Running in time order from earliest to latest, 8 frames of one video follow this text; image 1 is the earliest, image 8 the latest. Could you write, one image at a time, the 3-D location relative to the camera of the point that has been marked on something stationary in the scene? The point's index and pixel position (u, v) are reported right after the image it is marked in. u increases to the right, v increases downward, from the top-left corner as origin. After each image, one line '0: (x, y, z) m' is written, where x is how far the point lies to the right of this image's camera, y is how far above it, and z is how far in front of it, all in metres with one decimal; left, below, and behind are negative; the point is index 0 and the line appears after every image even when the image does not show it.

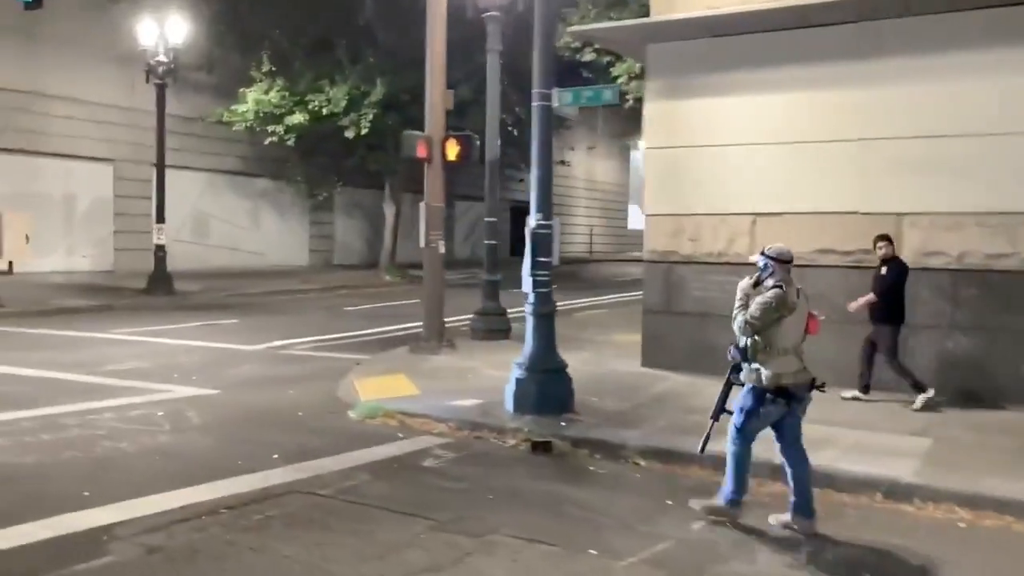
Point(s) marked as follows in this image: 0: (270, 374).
0: (-3.9, -1.4, +14.8) m
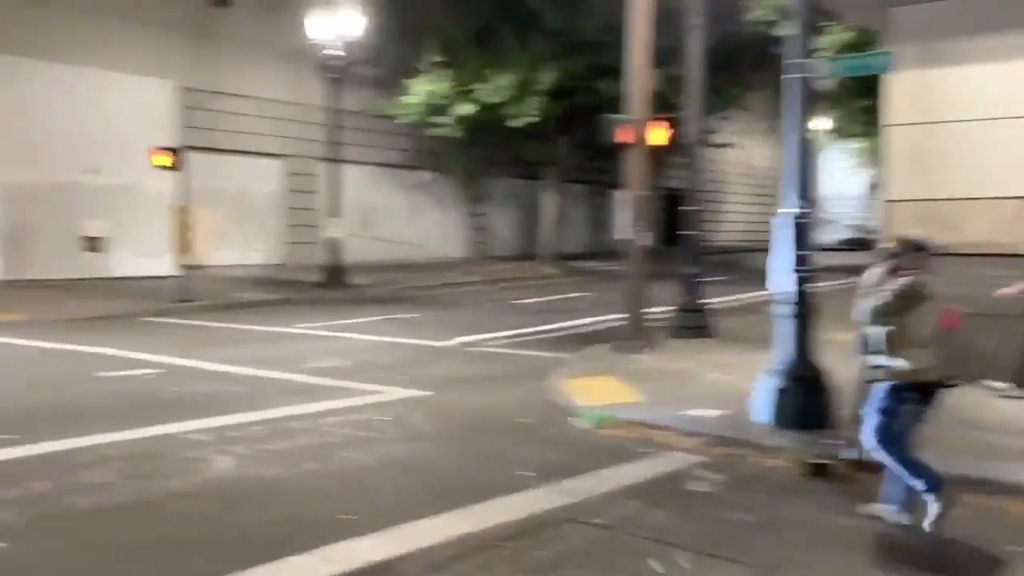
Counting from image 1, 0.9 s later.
0: (-0.6, -1.3, +14.1) m
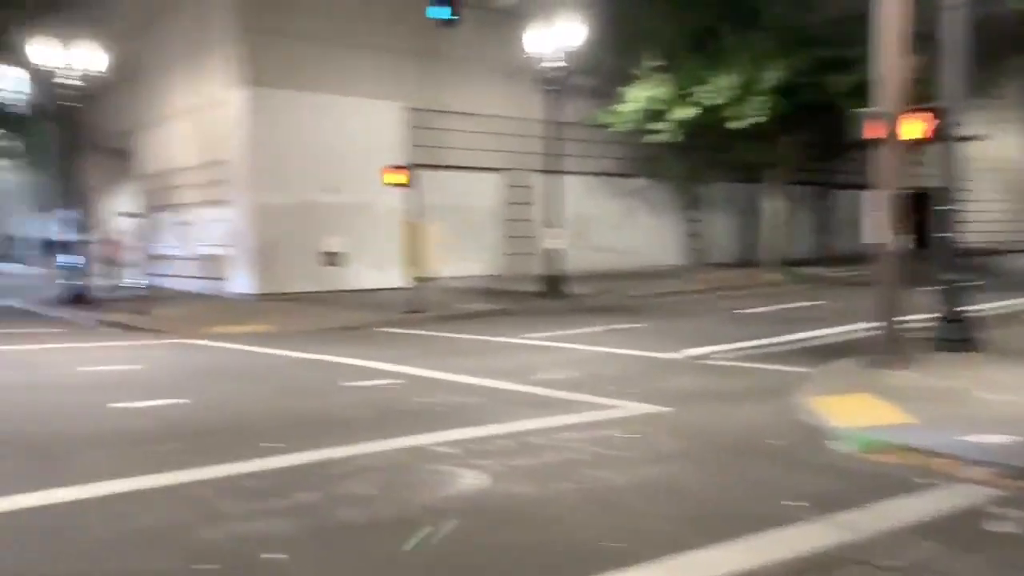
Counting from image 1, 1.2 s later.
0: (+2.9, -1.5, +13.5) m
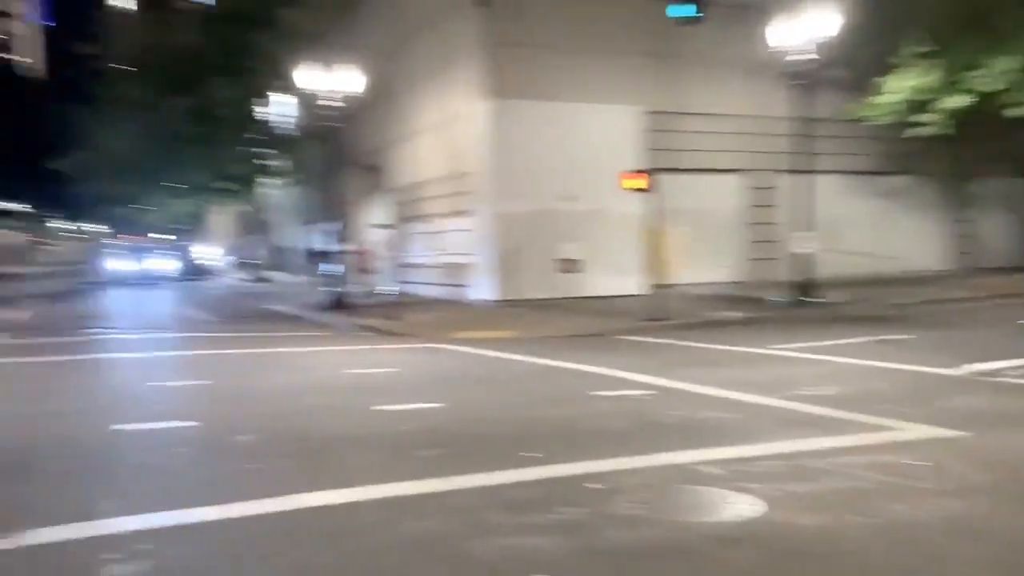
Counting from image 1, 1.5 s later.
0: (+6.4, -1.6, +11.9) m
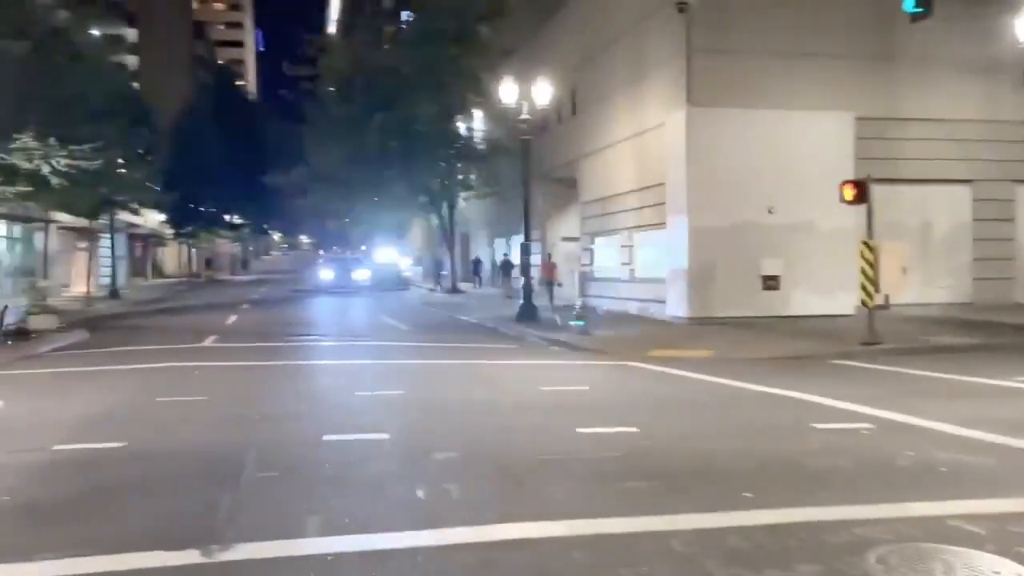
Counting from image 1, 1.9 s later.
0: (+8.8, -2.0, +9.6) m
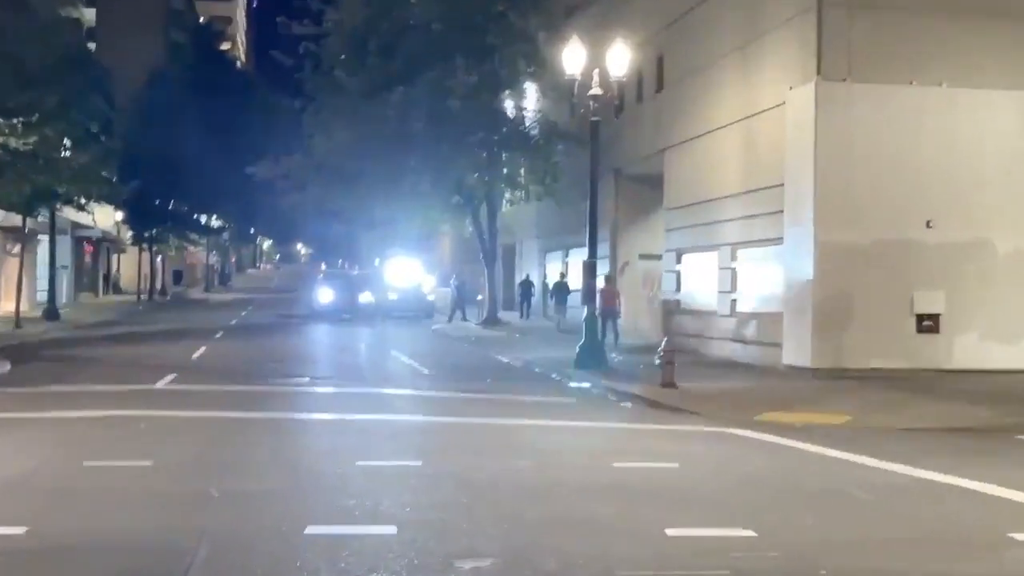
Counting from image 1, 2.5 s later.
0: (+9.8, -2.8, +0.3) m
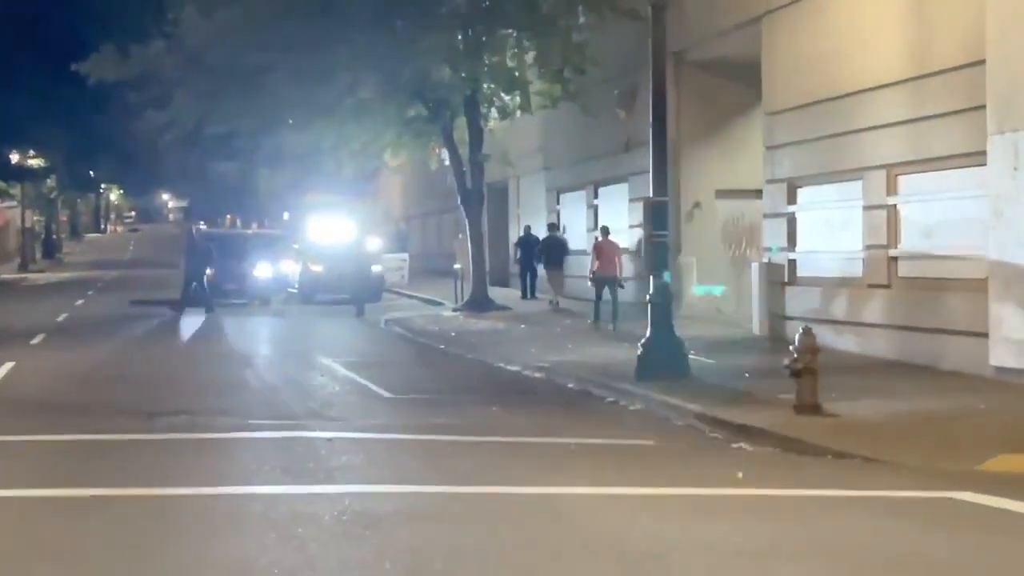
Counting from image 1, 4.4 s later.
0: (+12.1, -2.8, -9.5) m
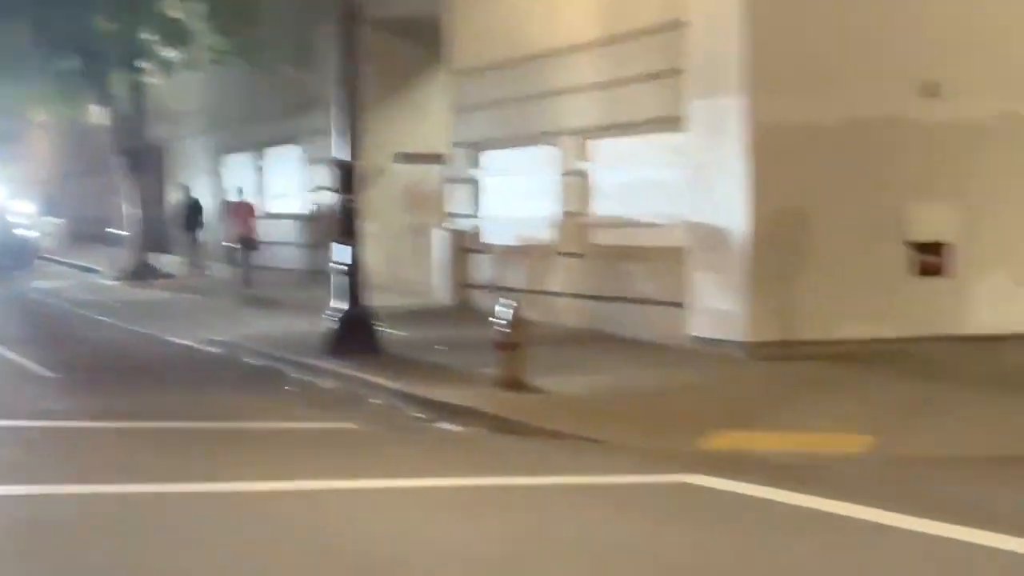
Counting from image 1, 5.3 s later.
0: (+14.8, -3.2, -6.9) m
